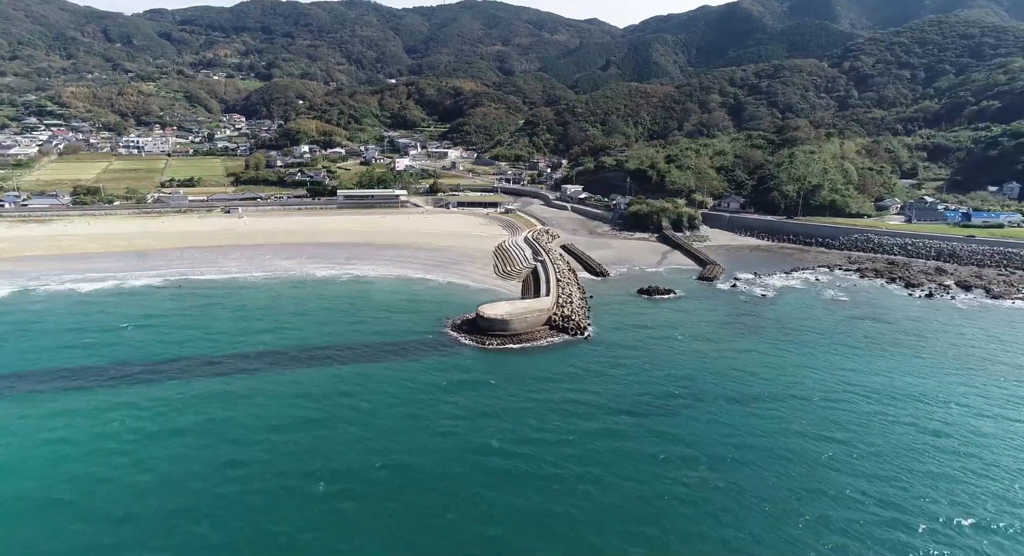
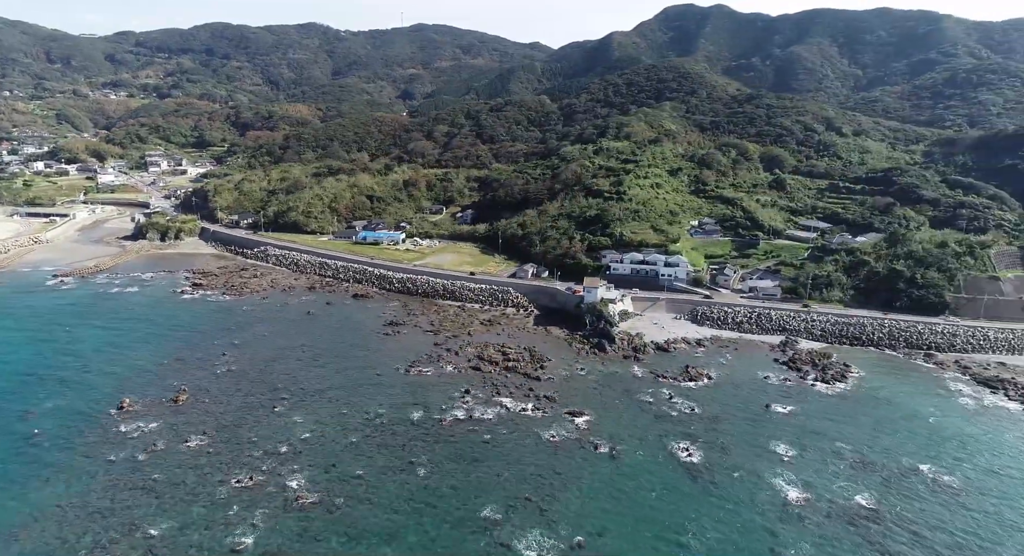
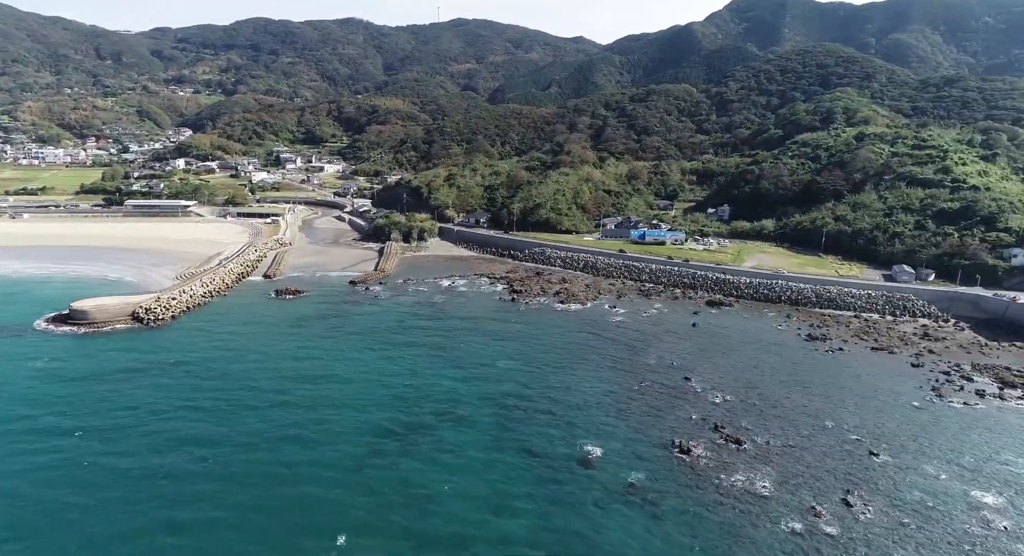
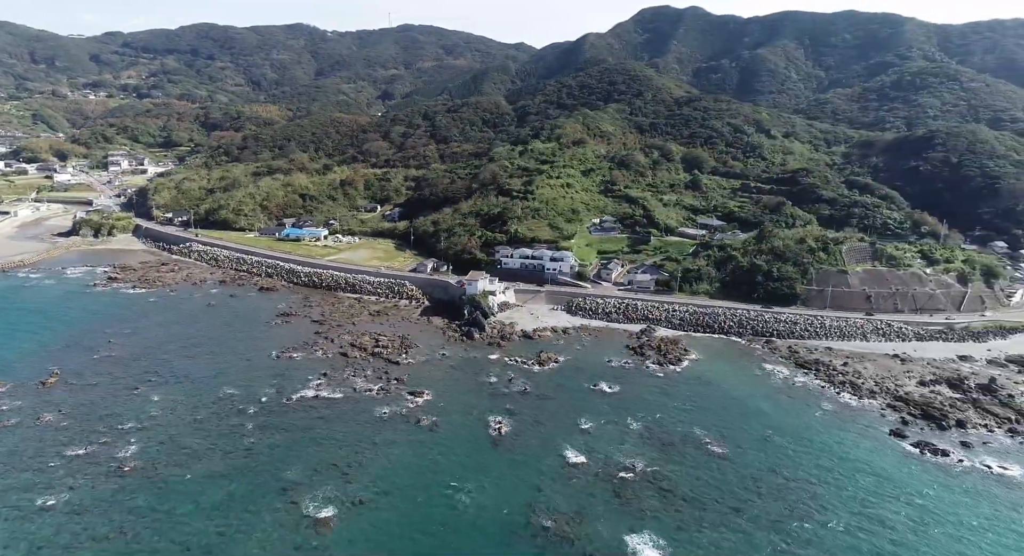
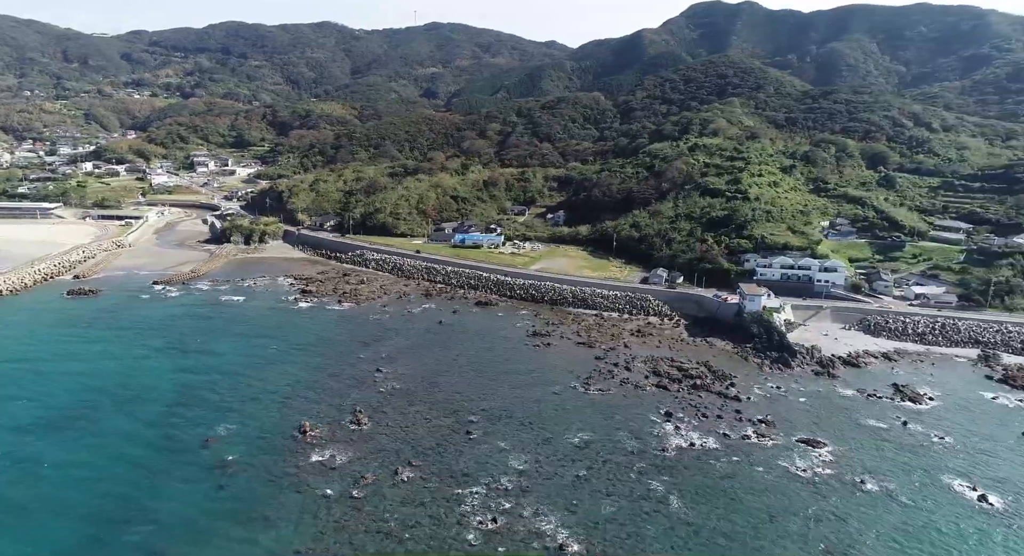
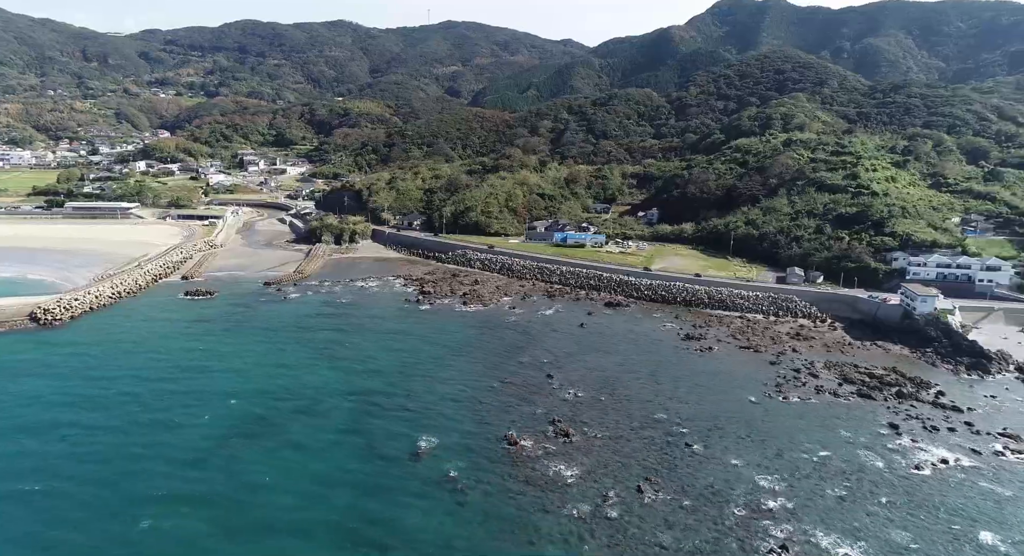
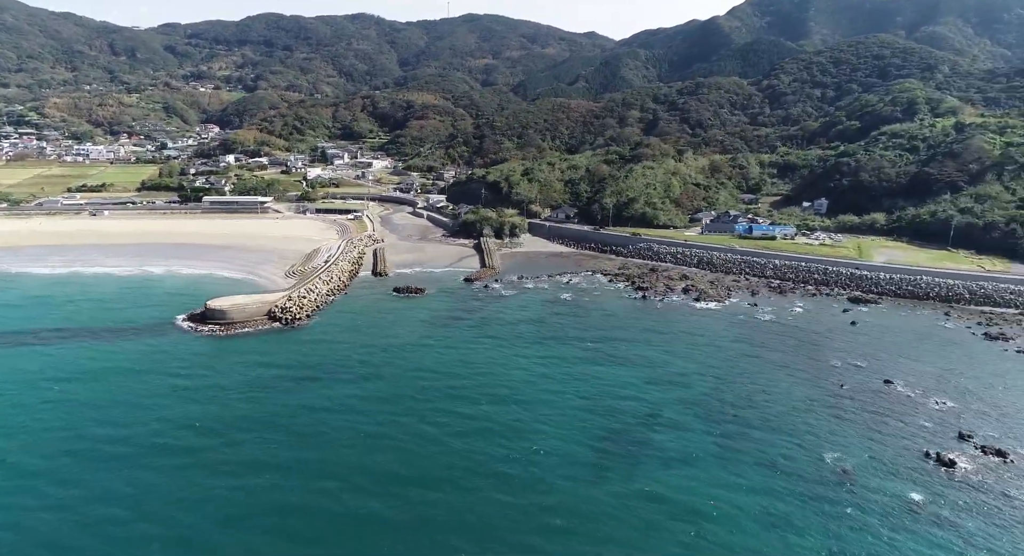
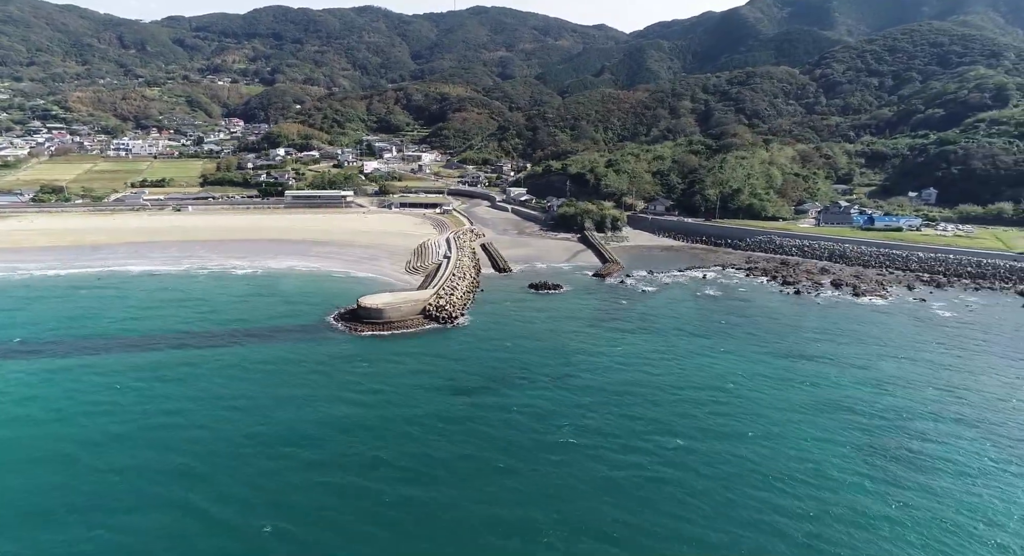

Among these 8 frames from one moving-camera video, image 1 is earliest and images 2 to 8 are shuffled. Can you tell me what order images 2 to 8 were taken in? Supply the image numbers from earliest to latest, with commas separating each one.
8, 7, 3, 6, 5, 2, 4
